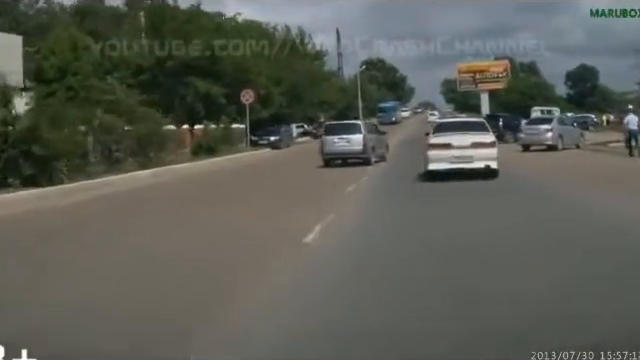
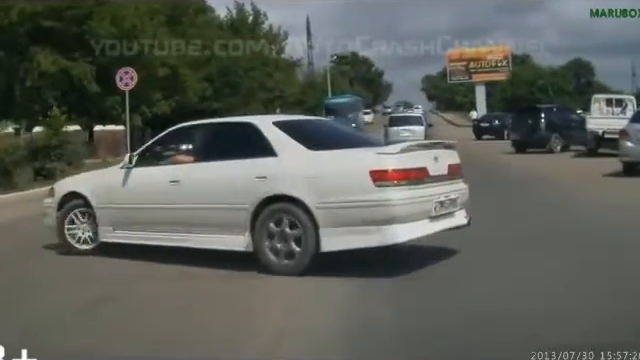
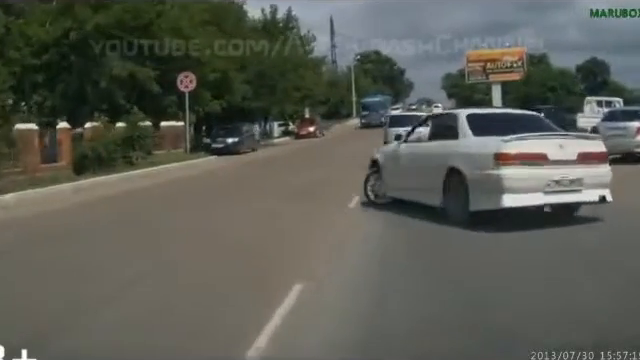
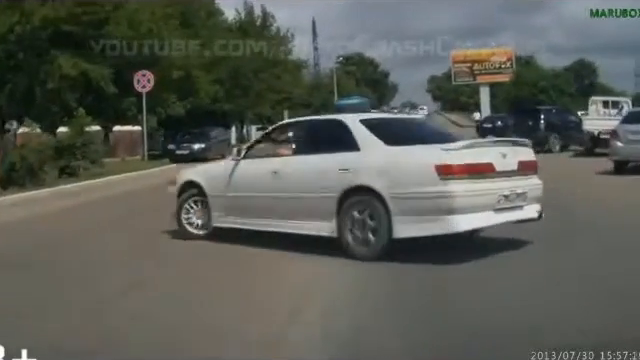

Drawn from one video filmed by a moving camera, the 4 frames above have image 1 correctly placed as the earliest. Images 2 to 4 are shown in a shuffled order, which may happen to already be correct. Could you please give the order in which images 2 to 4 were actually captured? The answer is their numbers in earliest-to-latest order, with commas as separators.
3, 4, 2
